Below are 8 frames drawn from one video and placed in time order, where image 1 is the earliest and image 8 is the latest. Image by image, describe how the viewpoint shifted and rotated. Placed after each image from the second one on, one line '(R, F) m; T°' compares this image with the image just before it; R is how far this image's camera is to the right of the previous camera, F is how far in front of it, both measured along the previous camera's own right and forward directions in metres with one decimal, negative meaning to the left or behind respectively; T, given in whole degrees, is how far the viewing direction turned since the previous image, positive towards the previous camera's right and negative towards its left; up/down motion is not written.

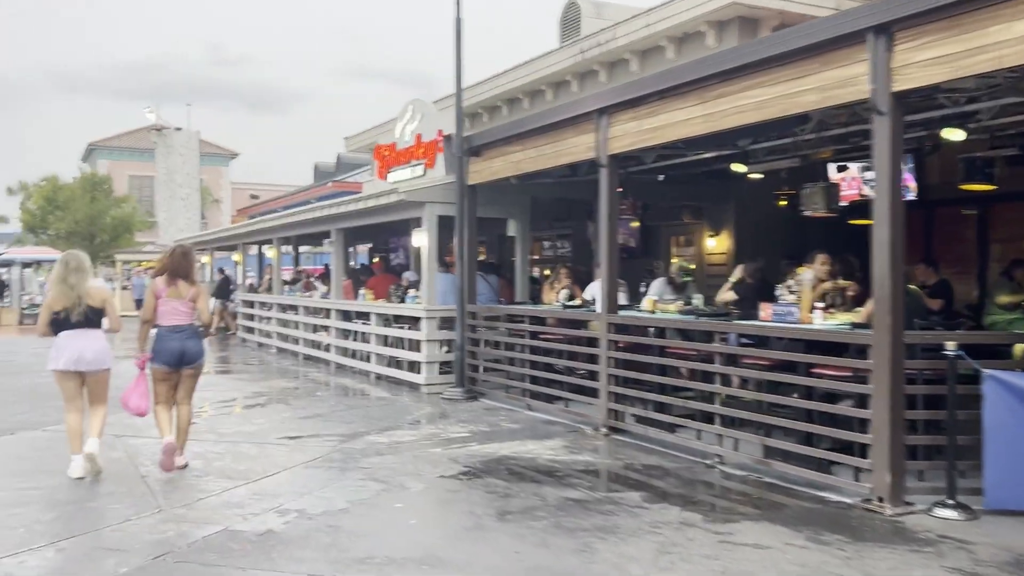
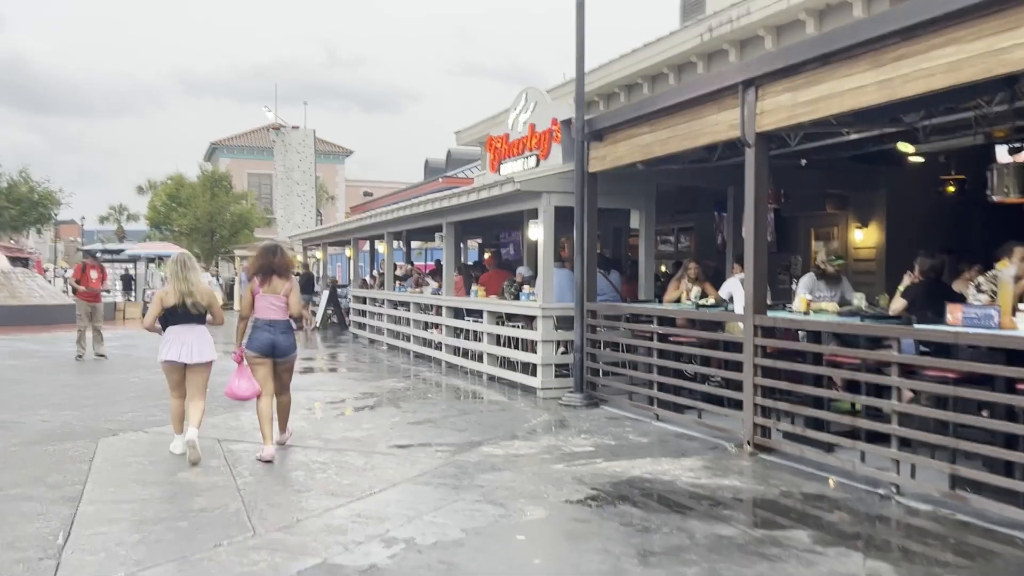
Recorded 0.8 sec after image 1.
(-0.2, +0.9) m; -7°
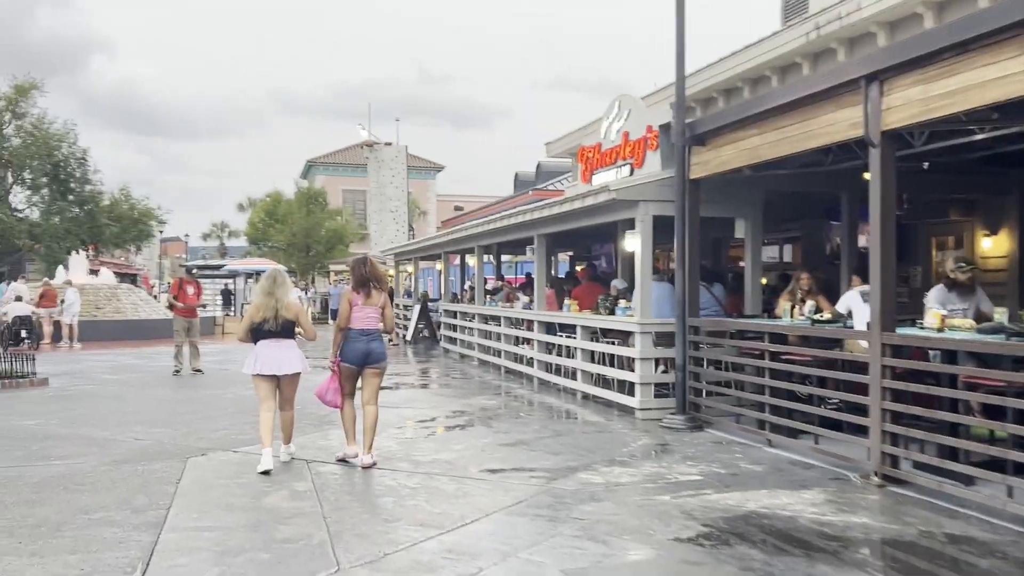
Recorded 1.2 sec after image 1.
(-0.1, +0.5) m; -6°
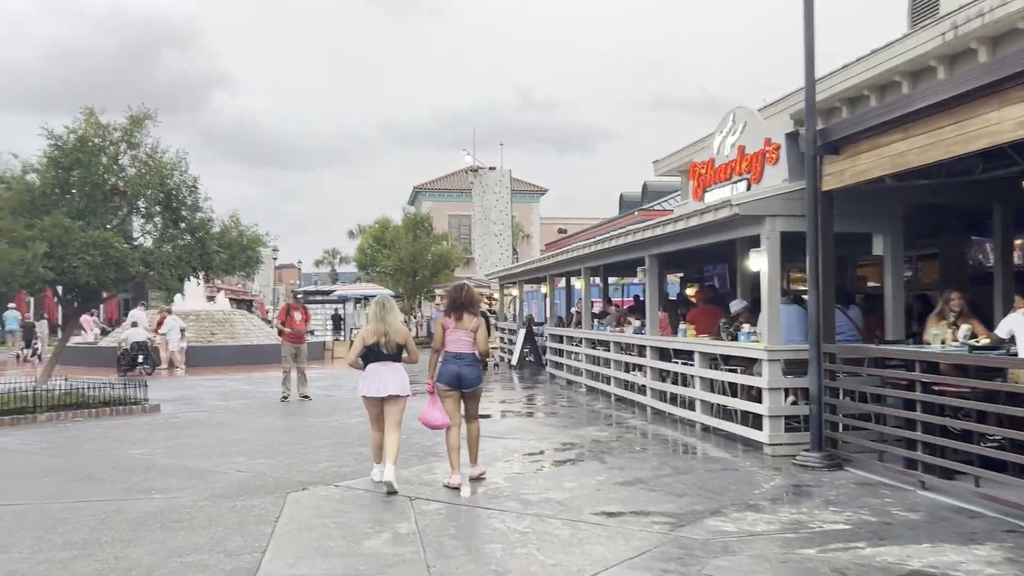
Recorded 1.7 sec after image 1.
(-0.1, +0.6) m; -7°
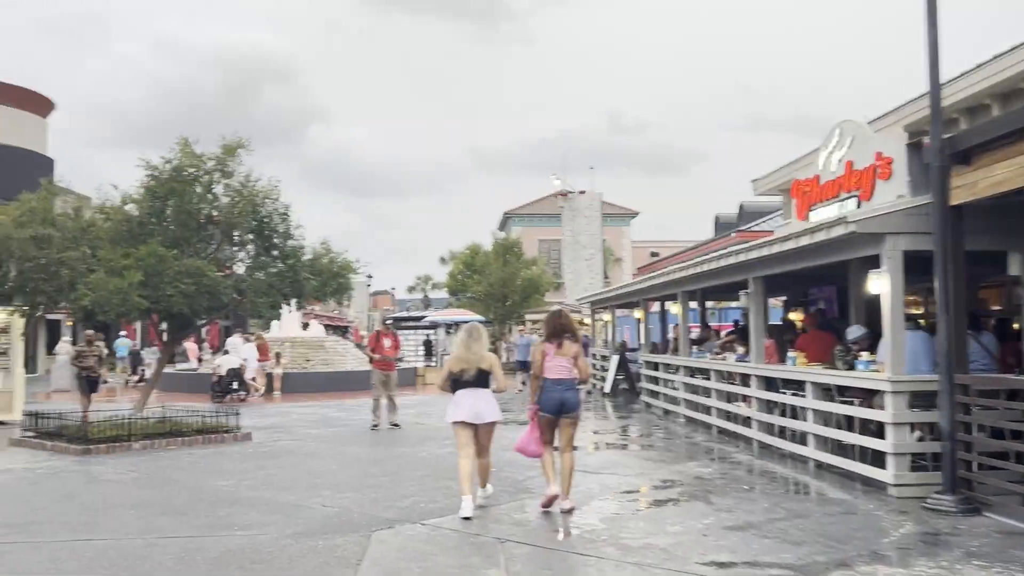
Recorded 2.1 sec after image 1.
(0.0, +0.5) m; -6°
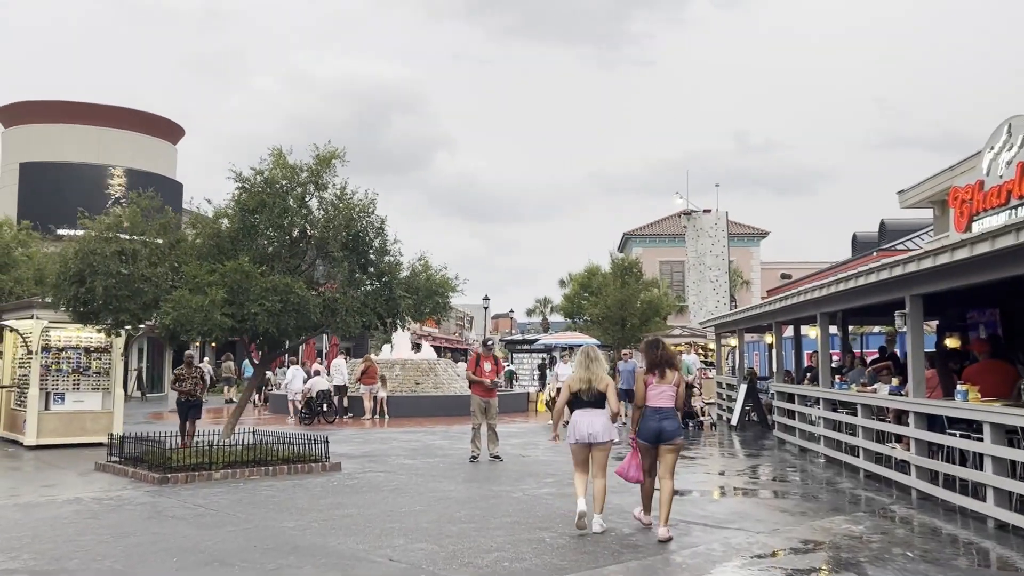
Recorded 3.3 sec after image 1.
(+0.2, +1.3) m; -8°
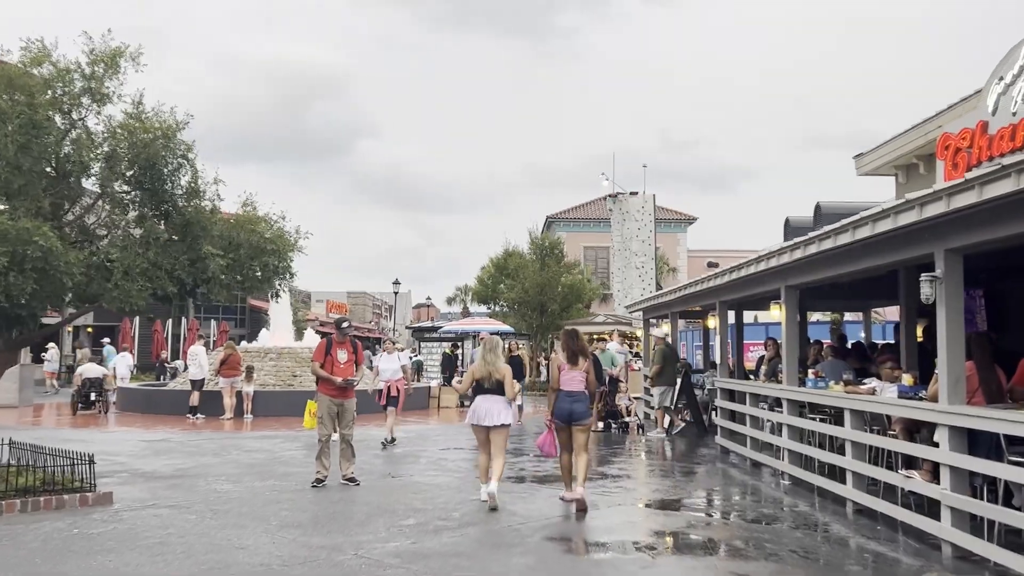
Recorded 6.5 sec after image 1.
(+0.7, +3.6) m; +5°
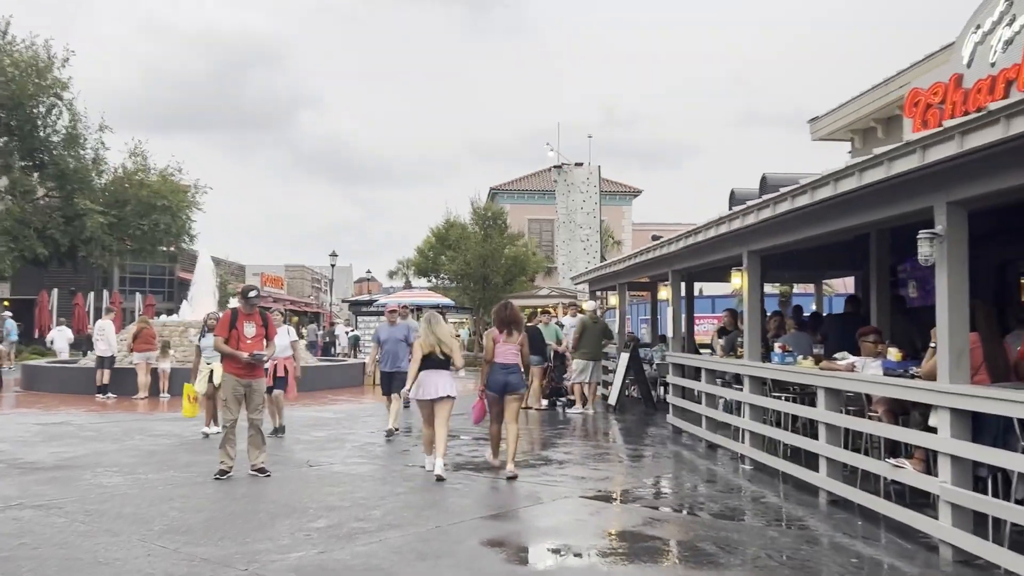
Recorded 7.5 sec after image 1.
(+0.1, +1.1) m; +4°
